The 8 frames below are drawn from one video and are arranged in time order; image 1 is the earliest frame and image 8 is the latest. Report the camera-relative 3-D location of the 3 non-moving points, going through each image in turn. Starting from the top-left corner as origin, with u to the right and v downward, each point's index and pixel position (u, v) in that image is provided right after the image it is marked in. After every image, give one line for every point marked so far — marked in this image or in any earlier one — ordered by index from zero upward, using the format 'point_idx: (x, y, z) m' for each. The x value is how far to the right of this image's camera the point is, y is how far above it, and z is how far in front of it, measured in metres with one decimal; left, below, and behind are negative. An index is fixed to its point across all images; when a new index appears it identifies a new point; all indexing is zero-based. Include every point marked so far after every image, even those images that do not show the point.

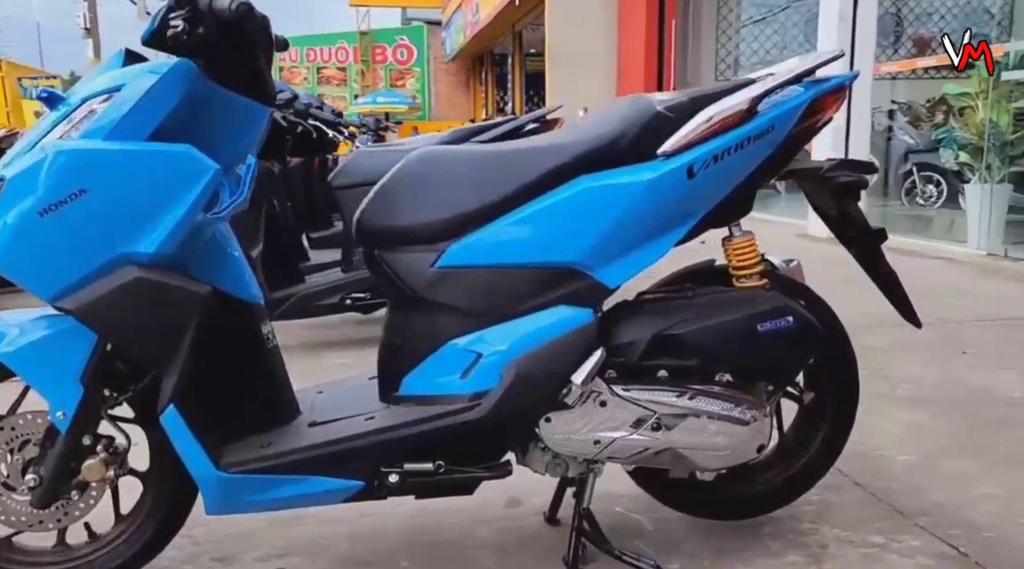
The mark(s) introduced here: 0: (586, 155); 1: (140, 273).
0: (+0.1, +0.3, +2.0) m
1: (-0.7, 0.0, +1.9) m
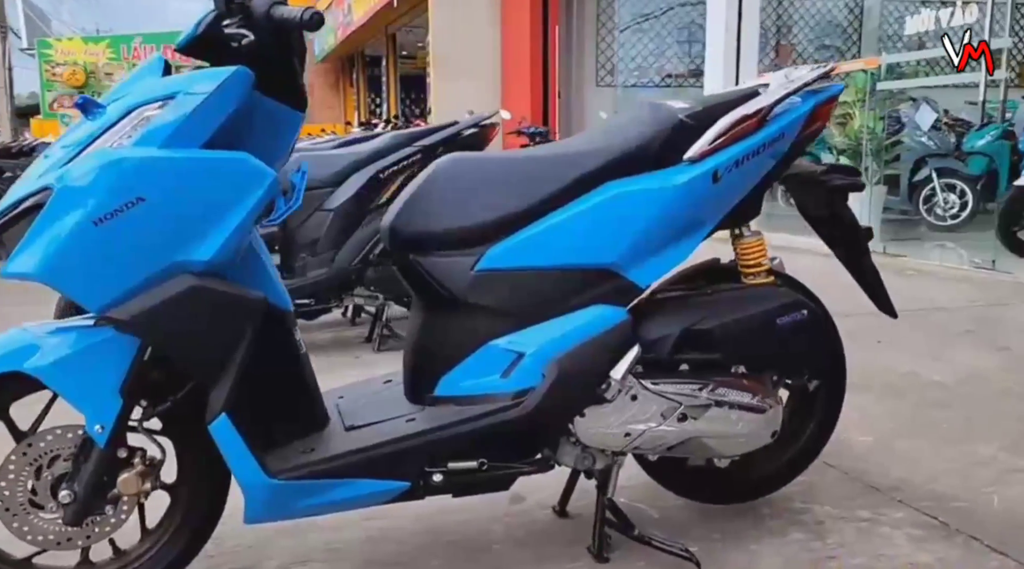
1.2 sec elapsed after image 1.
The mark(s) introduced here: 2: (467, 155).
0: (+0.2, +0.3, +2.1) m
1: (-0.6, 0.0, +1.9) m
2: (-0.1, +0.3, +2.2) m
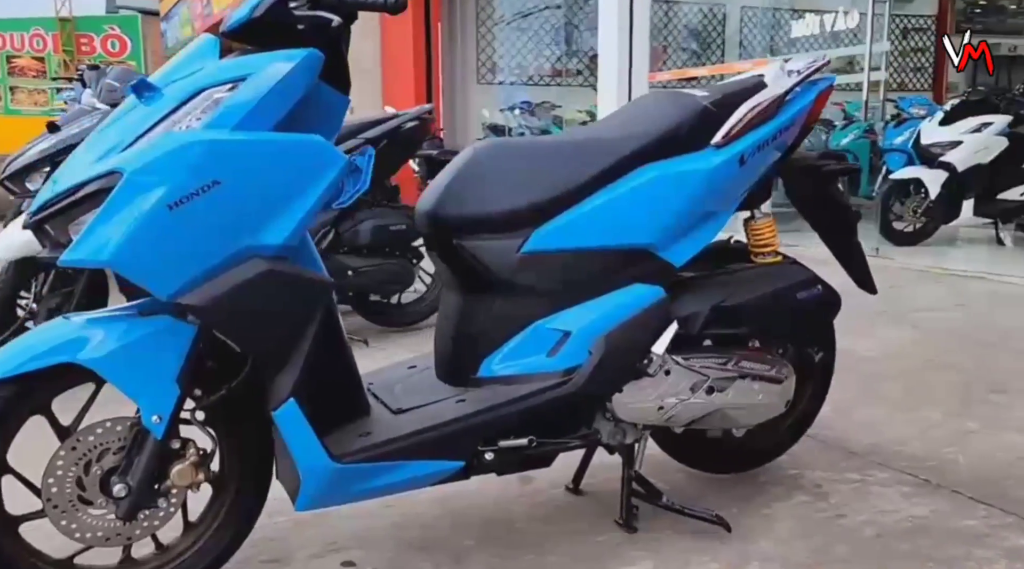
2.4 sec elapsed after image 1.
0: (+0.3, +0.3, +2.2) m
1: (-0.4, 0.0, +1.9) m
2: (0.0, +0.3, +2.3) m
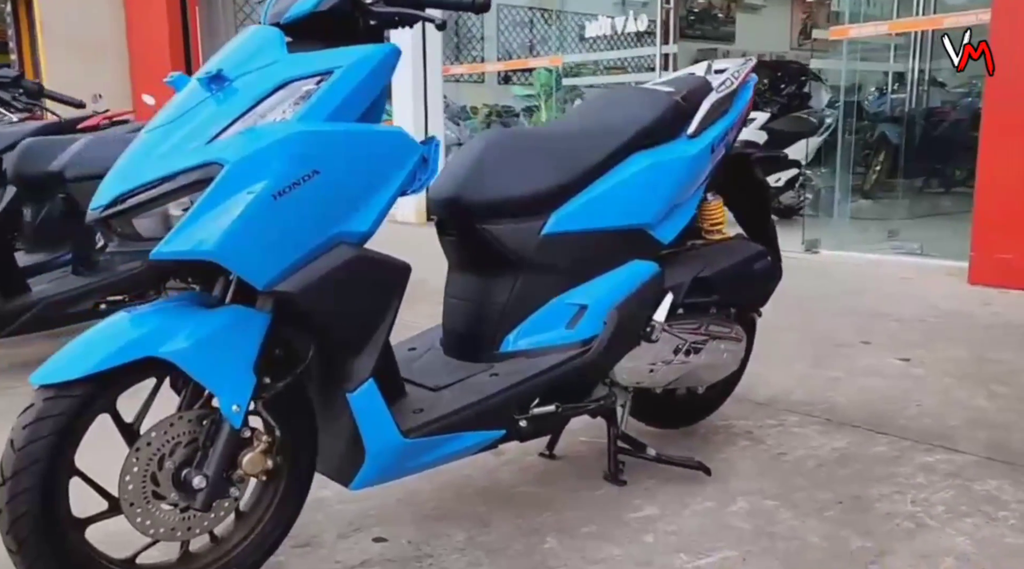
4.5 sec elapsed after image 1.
0: (+0.3, +0.4, +2.5) m
1: (-0.3, +0.1, +2.0) m
2: (0.0, +0.4, +2.4) m
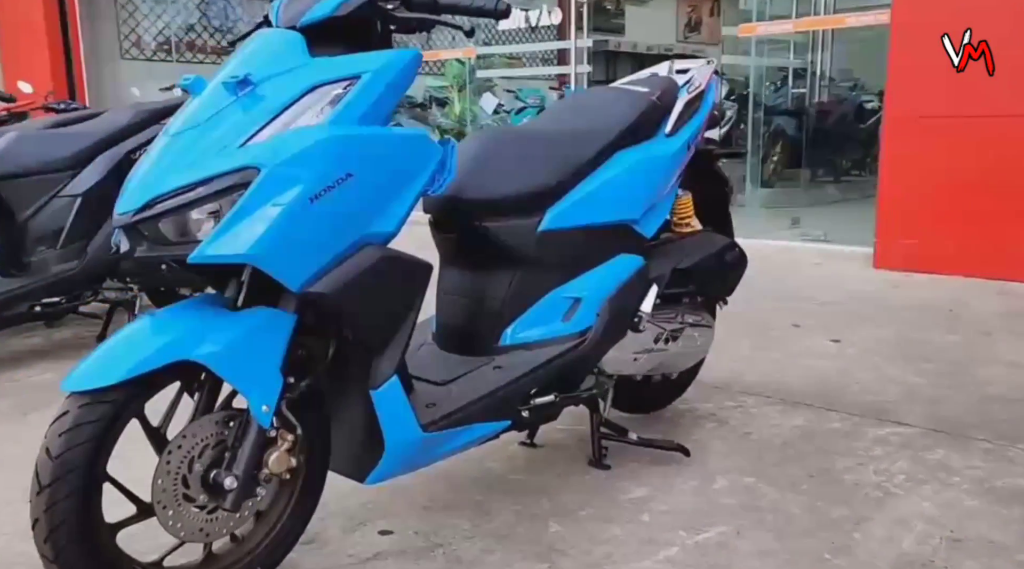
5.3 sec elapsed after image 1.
0: (+0.3, +0.4, +2.6) m
1: (-0.3, +0.1, +2.0) m
2: (0.0, +0.4, +2.5) m
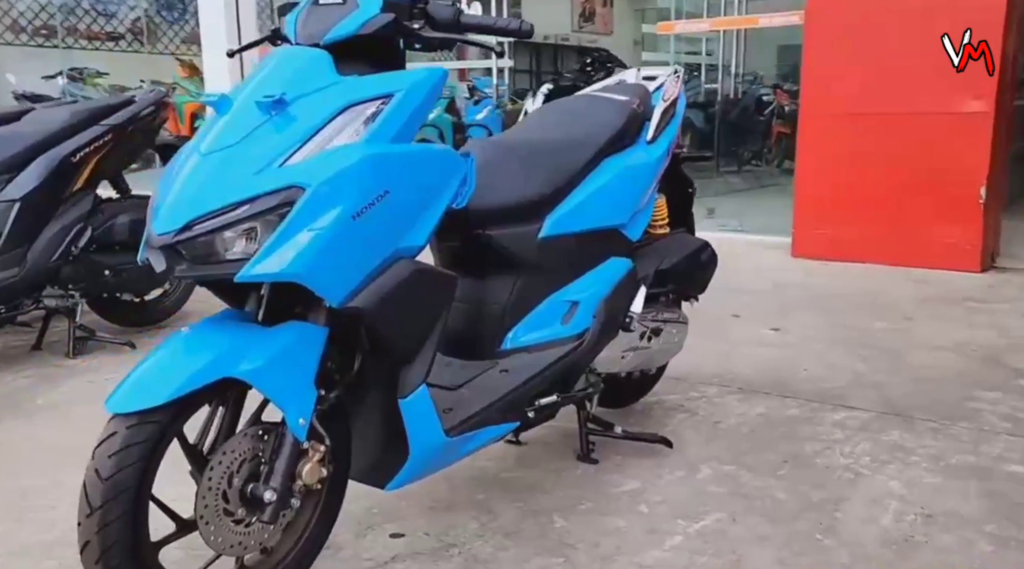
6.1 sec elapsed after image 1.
0: (+0.3, +0.4, +2.7) m
1: (-0.2, 0.0, +2.1) m
2: (0.0, +0.4, +2.6) m
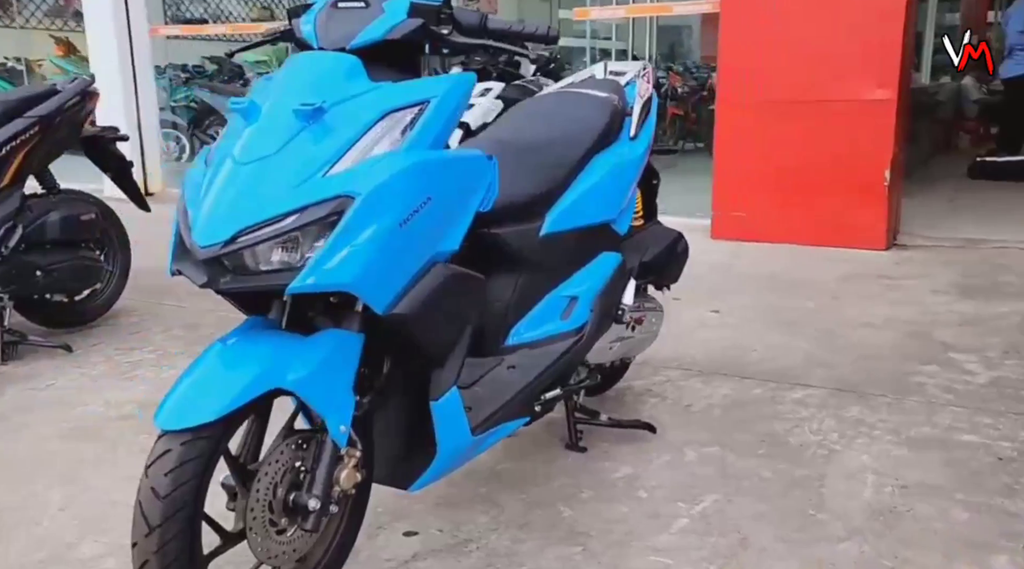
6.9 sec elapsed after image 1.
0: (+0.2, +0.4, +2.8) m
1: (-0.1, 0.0, +2.1) m
2: (-0.1, +0.4, +2.6) m
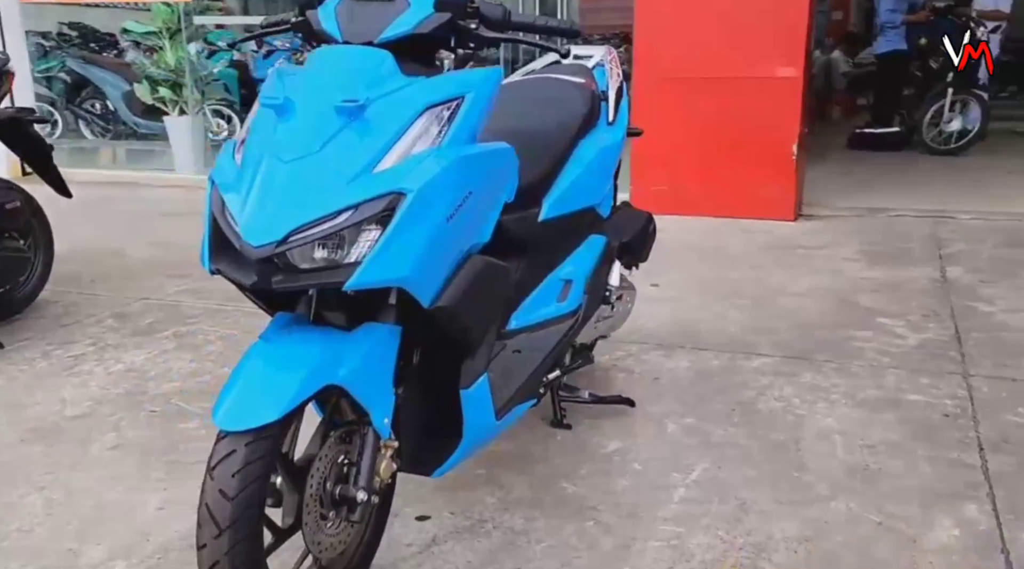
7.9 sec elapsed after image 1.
0: (+0.2, +0.5, +2.8) m
1: (-0.1, +0.1, +2.1) m
2: (-0.1, +0.4, +2.7) m
